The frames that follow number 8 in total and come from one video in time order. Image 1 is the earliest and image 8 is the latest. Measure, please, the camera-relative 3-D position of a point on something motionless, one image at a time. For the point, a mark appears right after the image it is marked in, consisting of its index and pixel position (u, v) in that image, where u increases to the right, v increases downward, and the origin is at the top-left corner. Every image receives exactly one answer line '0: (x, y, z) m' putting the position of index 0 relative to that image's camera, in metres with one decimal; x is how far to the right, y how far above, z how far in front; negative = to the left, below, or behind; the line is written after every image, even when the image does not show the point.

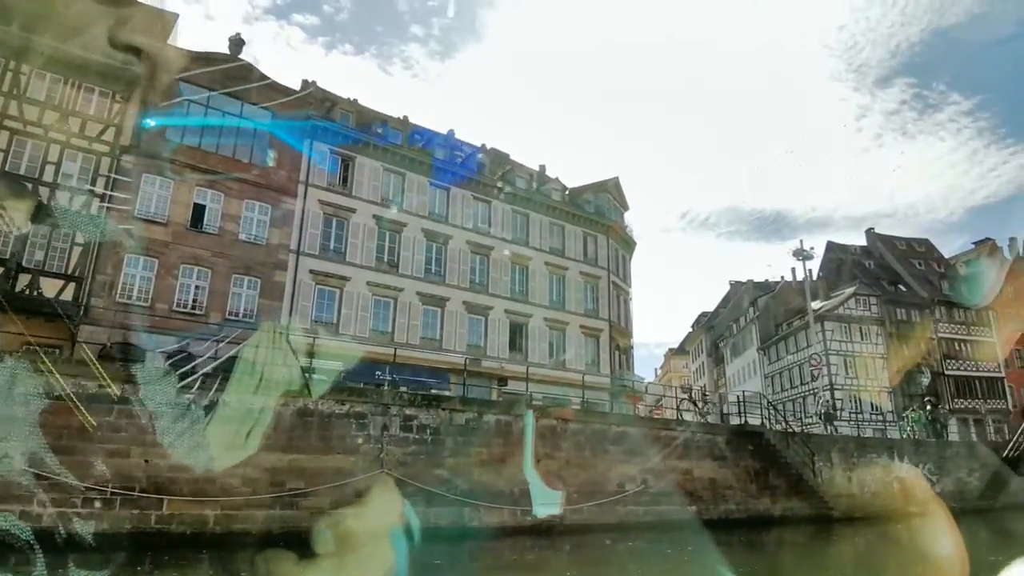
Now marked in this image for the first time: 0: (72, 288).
0: (-11.7, 0.0, +15.3) m
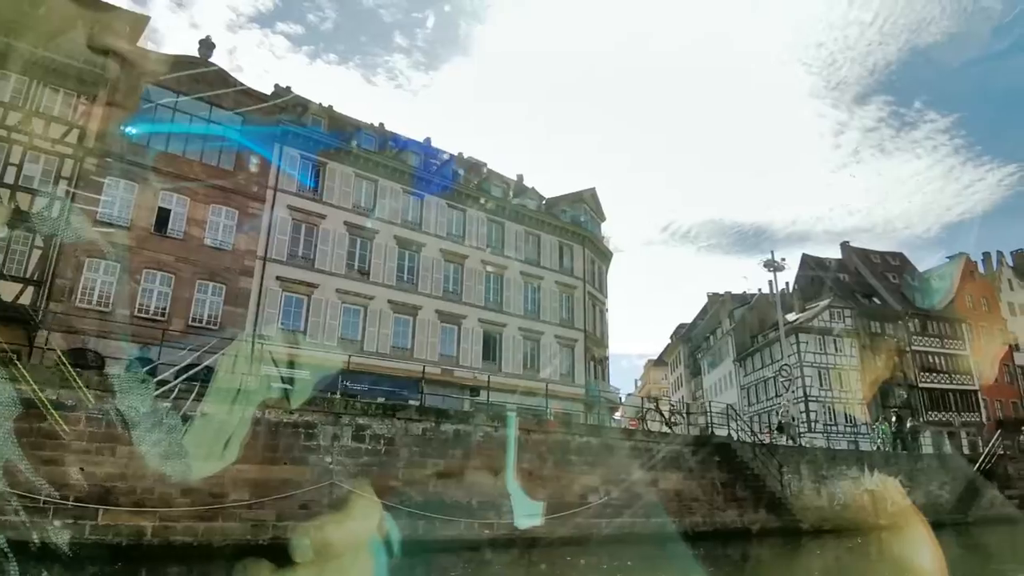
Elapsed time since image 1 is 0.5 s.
0: (-12.3, -0.1, +14.8) m
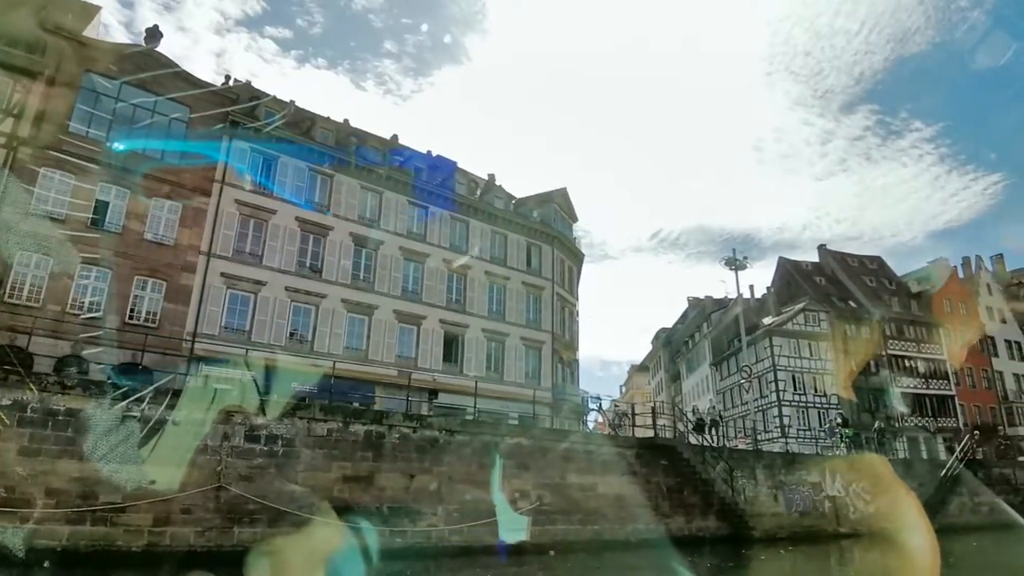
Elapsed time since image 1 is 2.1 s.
0: (-13.0, -0.1, +14.3) m
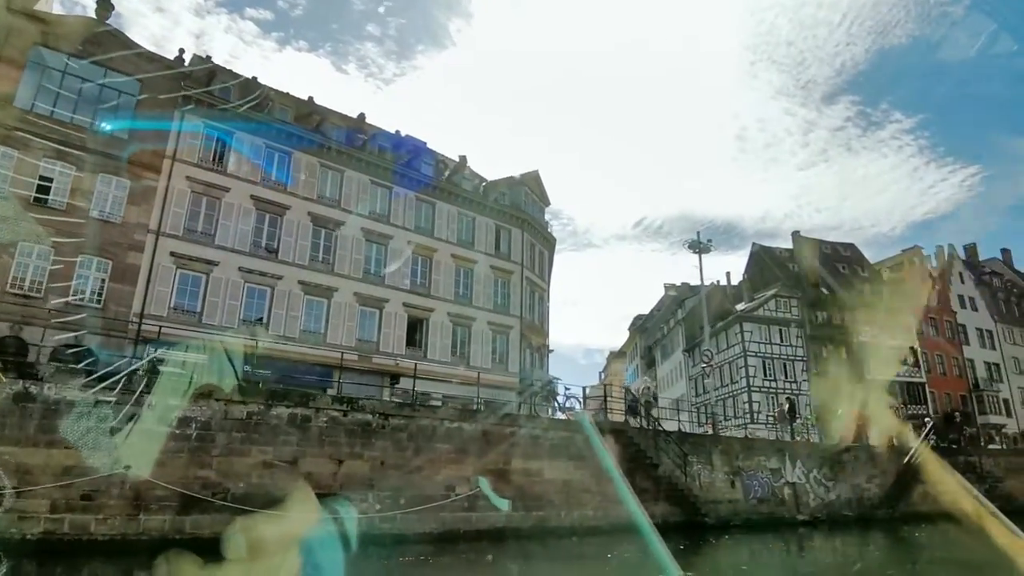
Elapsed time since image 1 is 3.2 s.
0: (-13.7, +0.3, +13.8) m
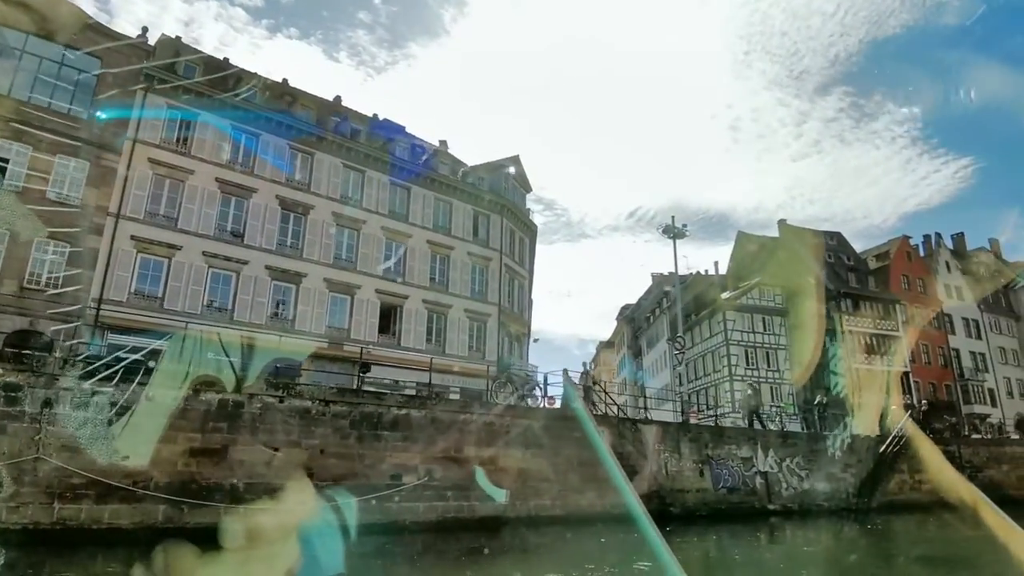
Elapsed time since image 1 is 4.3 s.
0: (-14.2, +0.6, +13.4) m
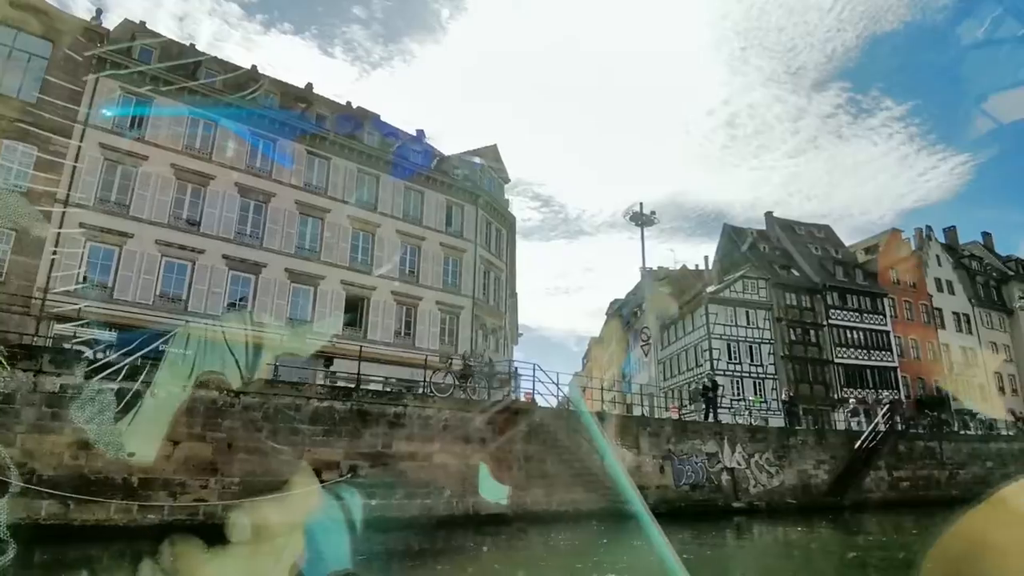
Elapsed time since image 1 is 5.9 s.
0: (-14.5, +0.7, +13.3) m
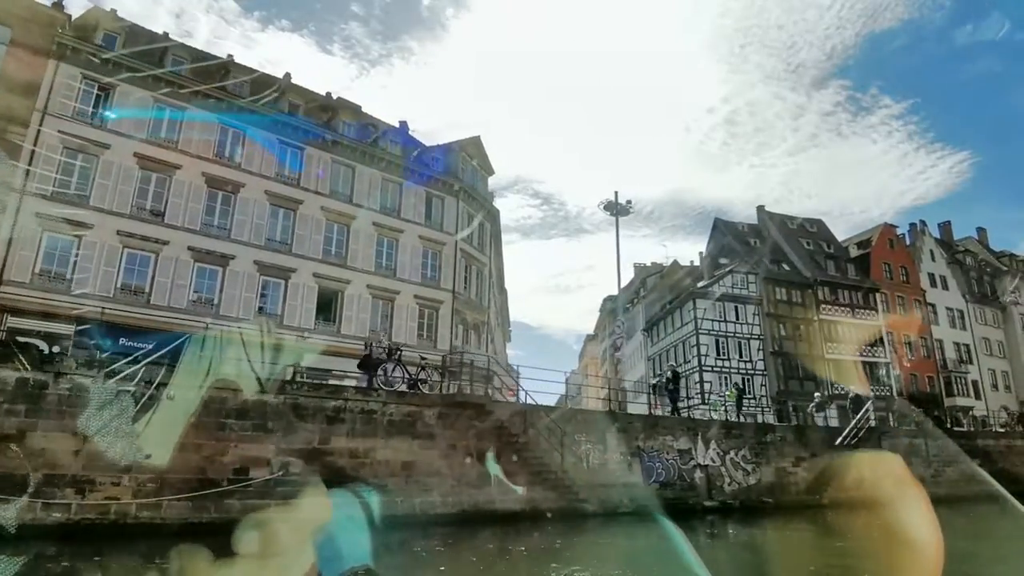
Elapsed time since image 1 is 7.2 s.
0: (-13.6, +0.5, +13.8) m
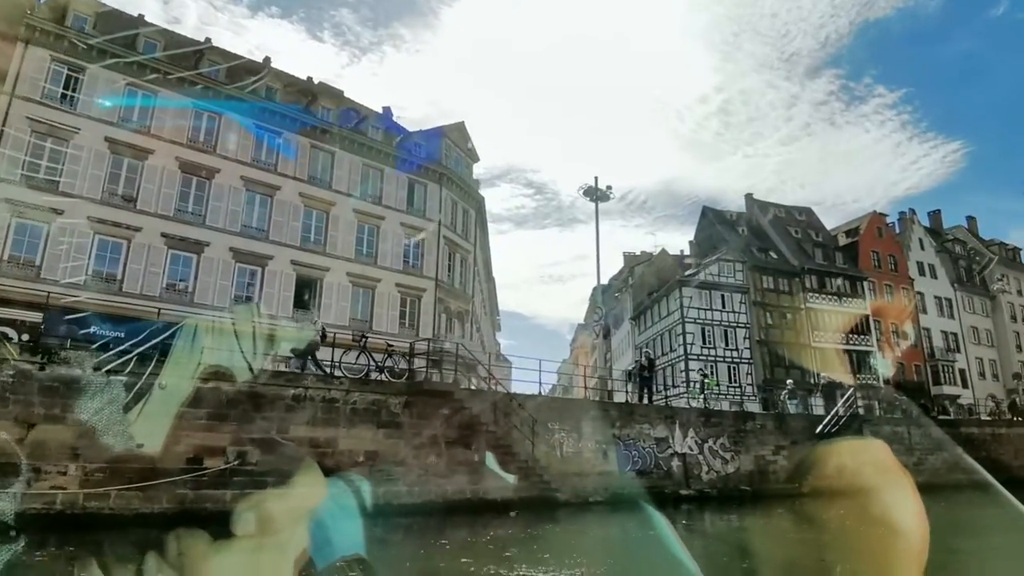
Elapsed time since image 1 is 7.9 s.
0: (-14.0, +0.8, +13.5) m
